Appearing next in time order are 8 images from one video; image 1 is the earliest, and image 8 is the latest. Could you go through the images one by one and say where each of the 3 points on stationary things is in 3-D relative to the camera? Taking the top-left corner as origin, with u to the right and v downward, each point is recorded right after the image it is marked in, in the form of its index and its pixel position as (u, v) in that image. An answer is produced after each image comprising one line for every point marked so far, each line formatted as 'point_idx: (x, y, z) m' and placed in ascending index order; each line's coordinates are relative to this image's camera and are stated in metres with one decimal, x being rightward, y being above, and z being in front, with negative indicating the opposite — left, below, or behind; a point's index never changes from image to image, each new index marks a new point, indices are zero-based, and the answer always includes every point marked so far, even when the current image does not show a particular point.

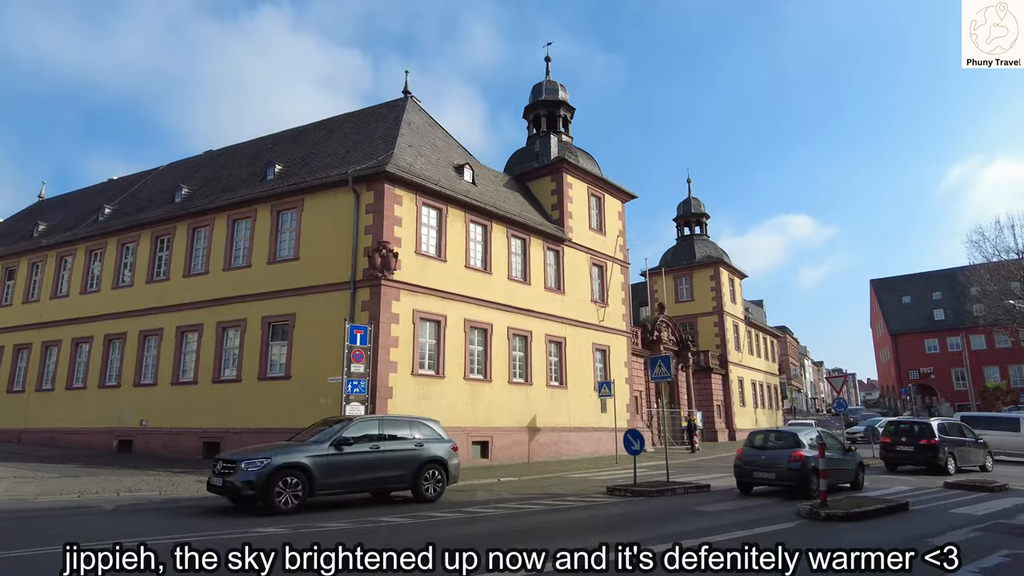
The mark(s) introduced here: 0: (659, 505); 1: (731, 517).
0: (+2.8, -3.9, +12.0) m
1: (+3.8, -3.7, +11.0) m
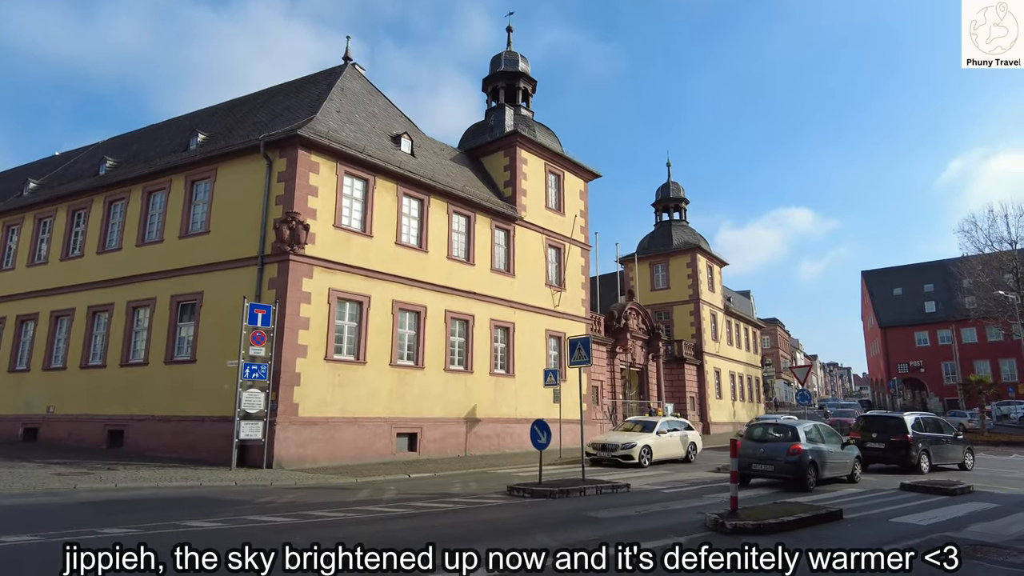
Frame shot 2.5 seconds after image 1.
0: (+0.7, -3.4, +10.3) m
1: (+1.7, -3.2, +9.2) m
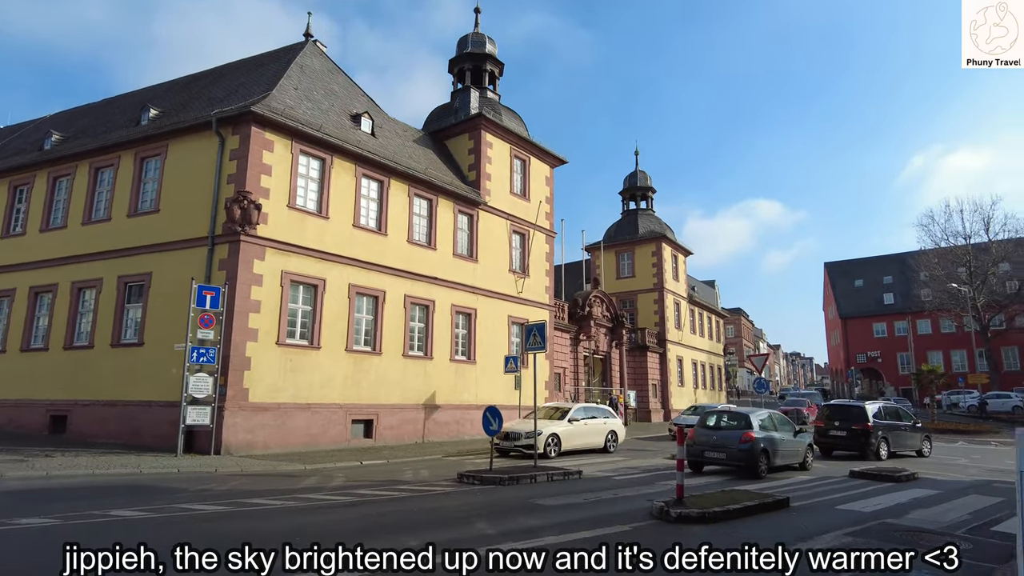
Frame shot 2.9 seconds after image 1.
0: (-0.1, -3.2, +10.1) m
1: (+1.0, -3.0, +9.1) m
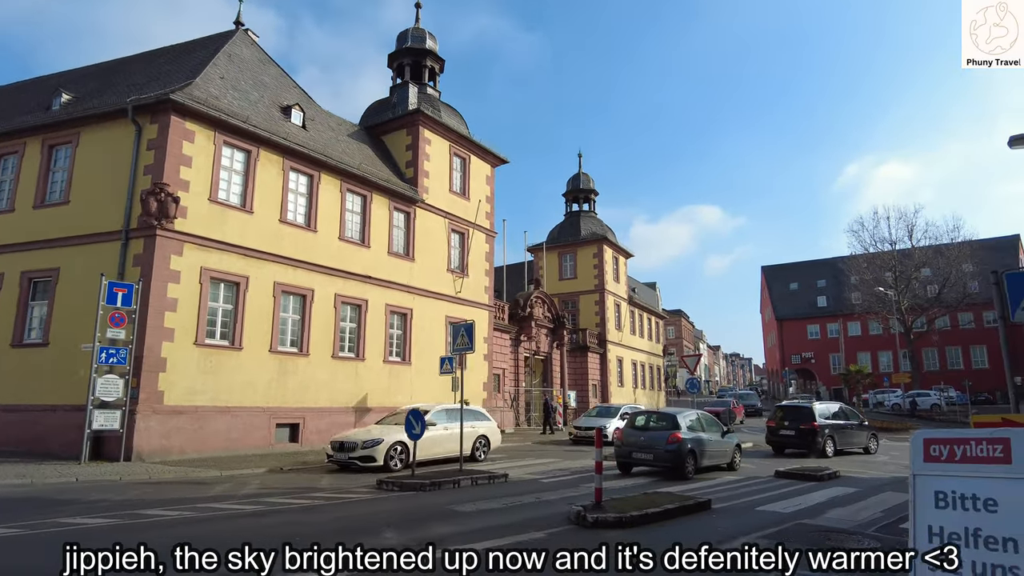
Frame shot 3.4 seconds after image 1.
0: (-1.3, -3.1, +9.8) m
1: (-0.1, -3.0, +8.9) m
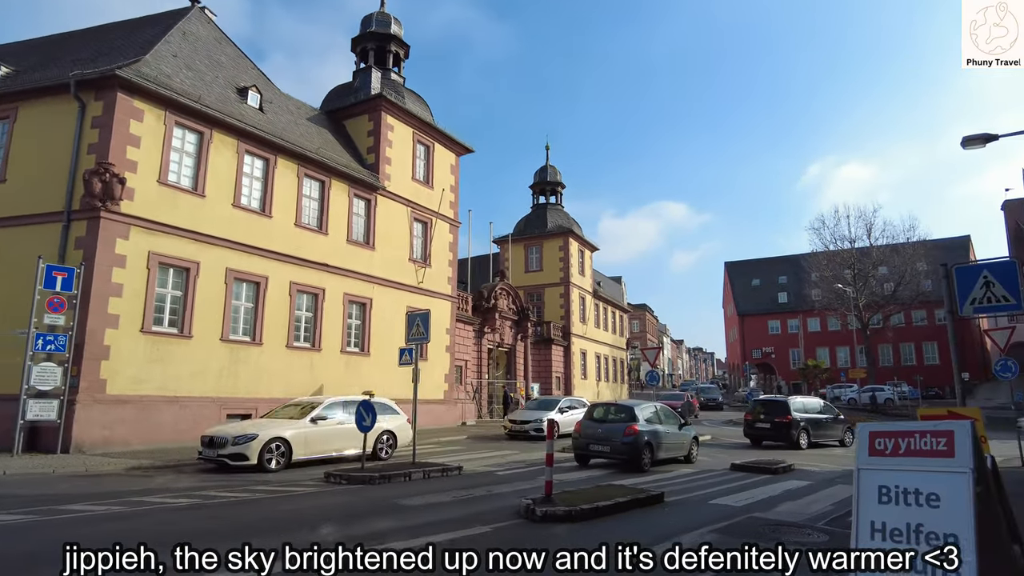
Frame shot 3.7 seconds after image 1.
0: (-2.0, -3.0, +9.5) m
1: (-0.8, -2.9, +8.6) m
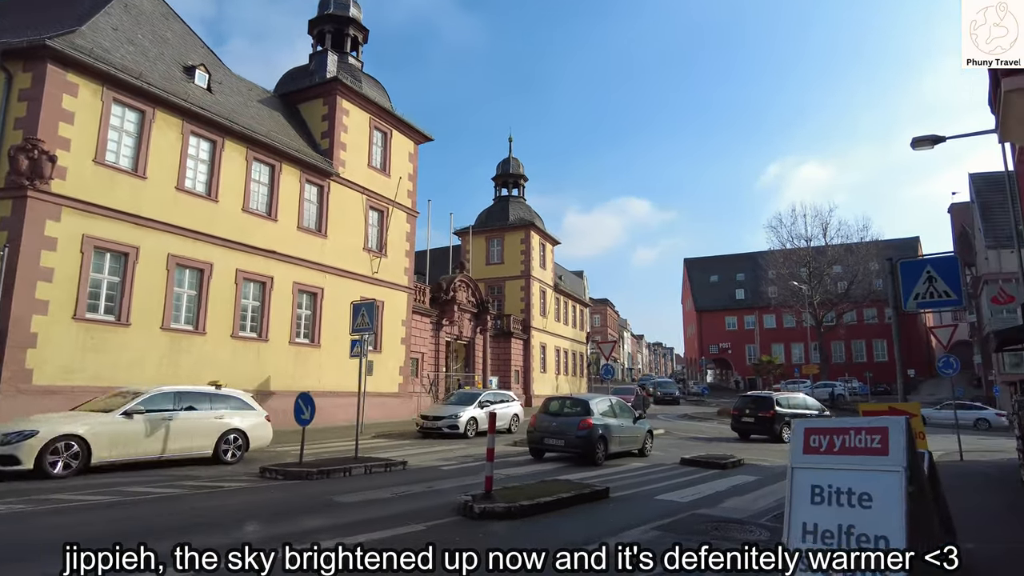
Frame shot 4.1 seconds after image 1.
0: (-2.8, -2.8, +9.1) m
1: (-1.5, -2.7, +8.3) m
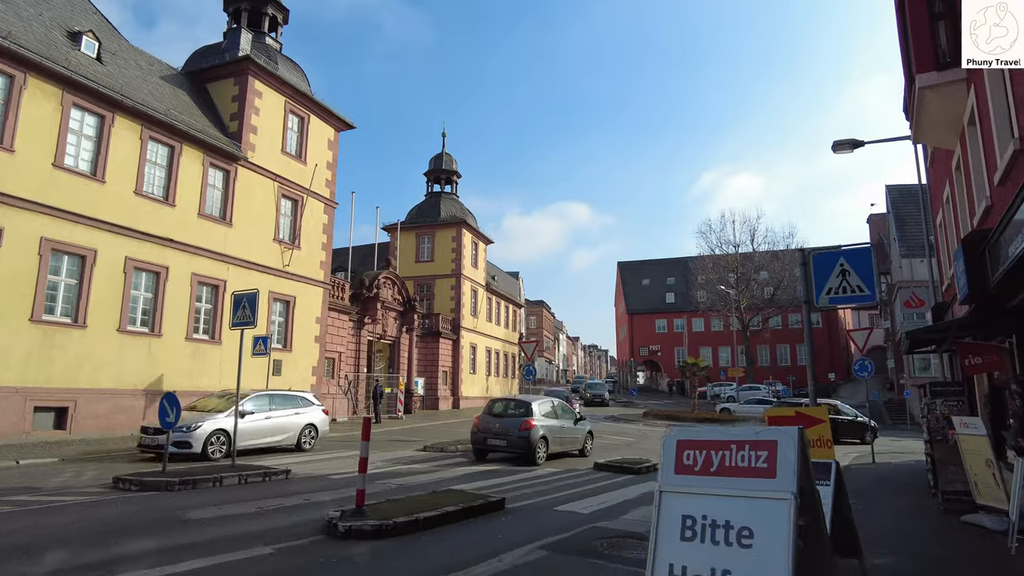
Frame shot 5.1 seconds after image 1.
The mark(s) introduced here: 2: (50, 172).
0: (-4.2, -2.6, +7.9) m
1: (-2.9, -2.5, +7.2) m
2: (-11.1, +2.8, +15.9) m
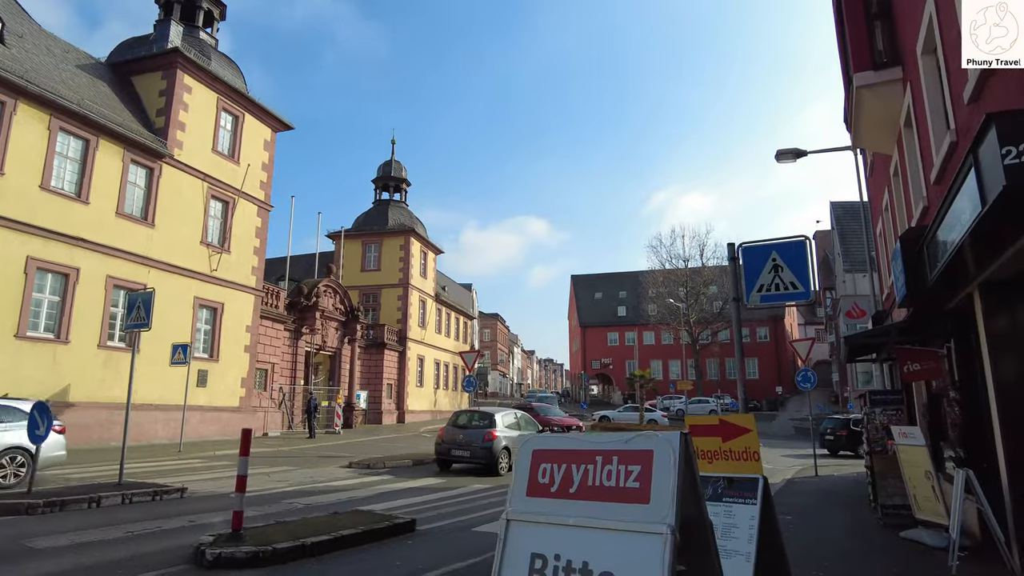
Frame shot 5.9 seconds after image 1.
0: (-5.2, -2.5, +6.8) m
1: (-3.8, -2.5, +6.2) m
2: (-12.5, +2.8, +14.5) m
